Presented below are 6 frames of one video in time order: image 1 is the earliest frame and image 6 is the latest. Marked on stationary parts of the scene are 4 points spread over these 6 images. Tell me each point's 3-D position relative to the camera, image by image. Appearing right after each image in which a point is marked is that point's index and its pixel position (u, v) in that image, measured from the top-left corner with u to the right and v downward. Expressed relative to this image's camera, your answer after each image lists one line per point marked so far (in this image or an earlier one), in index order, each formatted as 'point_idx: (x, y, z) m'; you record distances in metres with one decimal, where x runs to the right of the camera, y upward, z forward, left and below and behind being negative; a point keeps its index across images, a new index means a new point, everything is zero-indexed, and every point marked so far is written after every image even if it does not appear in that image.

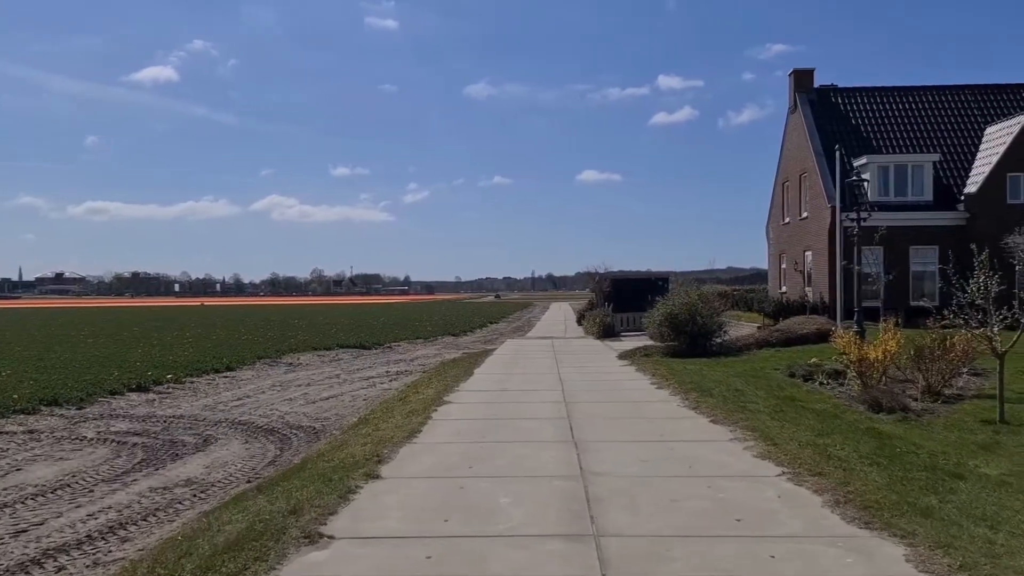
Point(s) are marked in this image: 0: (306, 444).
0: (-2.9, -2.2, +12.0) m
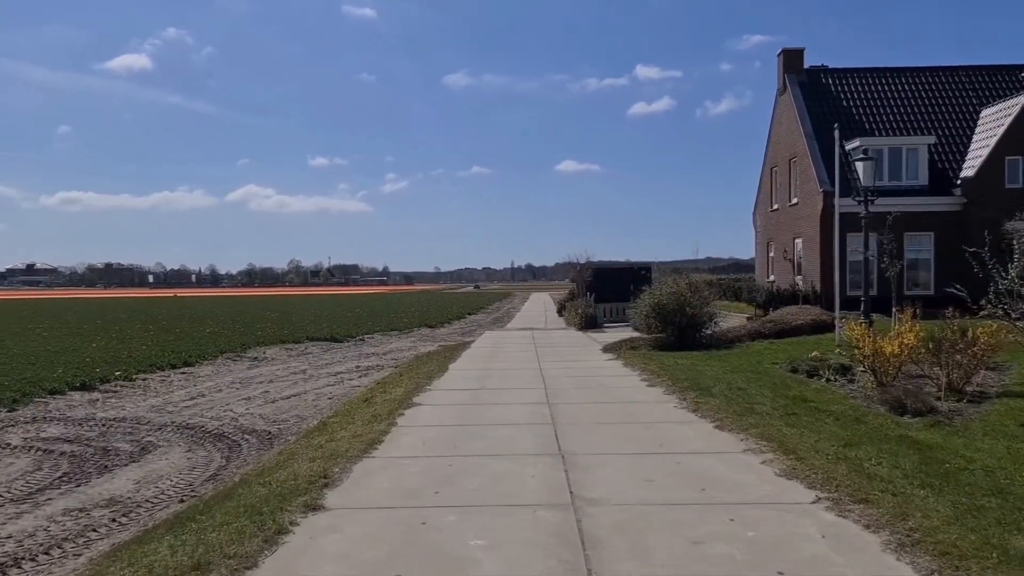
0: (-3.2, -2.0, +10.6) m
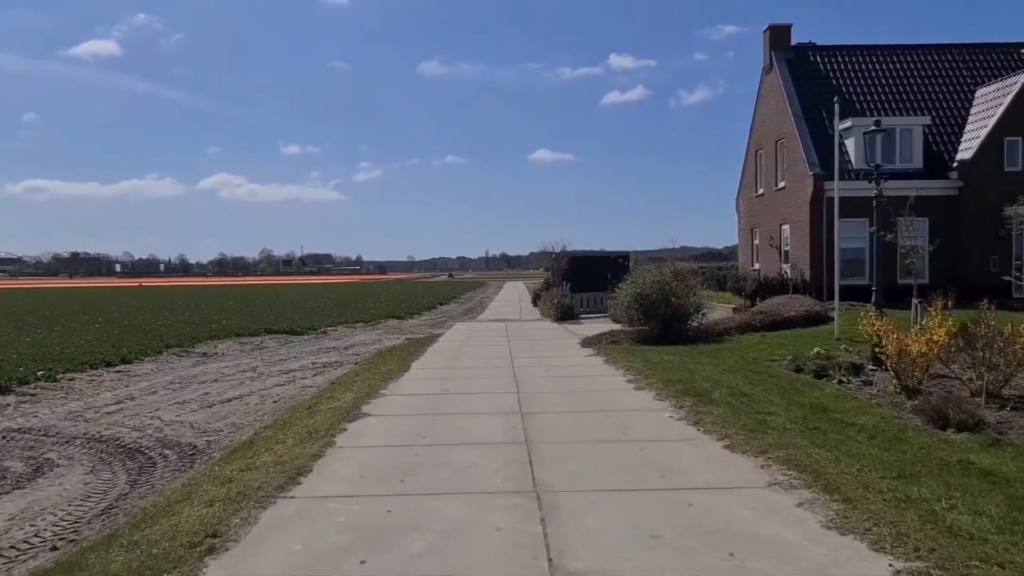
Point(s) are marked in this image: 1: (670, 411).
0: (-3.5, -1.9, +8.8) m
1: (+1.7, -1.3, +9.1) m
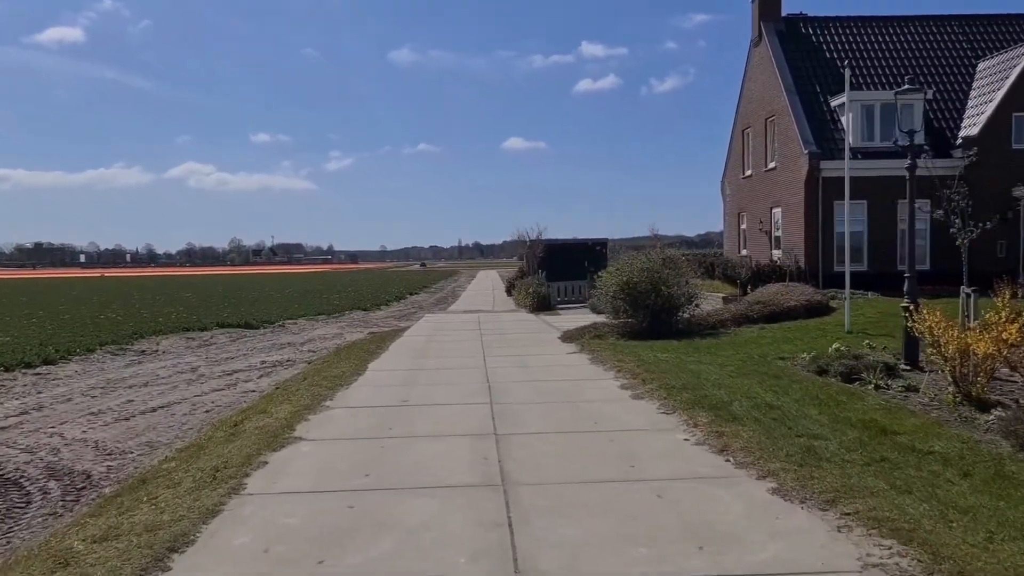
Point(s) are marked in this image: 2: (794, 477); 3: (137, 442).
0: (-3.7, -1.9, +6.8) m
1: (+1.4, -1.2, +7.2) m
2: (+1.8, -1.2, +5.5) m
3: (-4.4, -1.8, +10.1) m
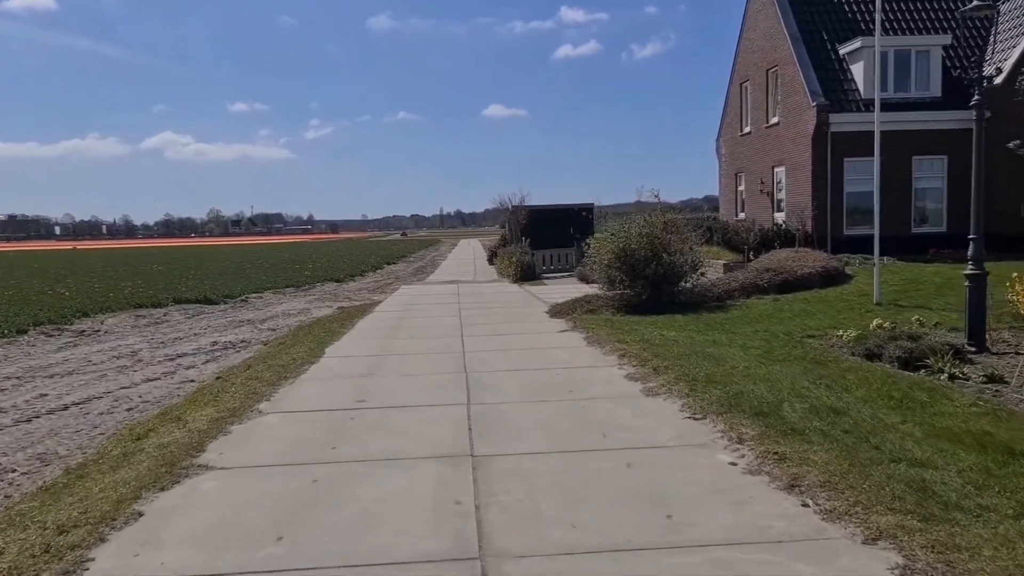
0: (-3.8, -1.7, +4.8) m
1: (+1.3, -1.0, +5.3) m
2: (+1.7, -1.1, +3.6) m
3: (-4.5, -1.6, +8.1) m
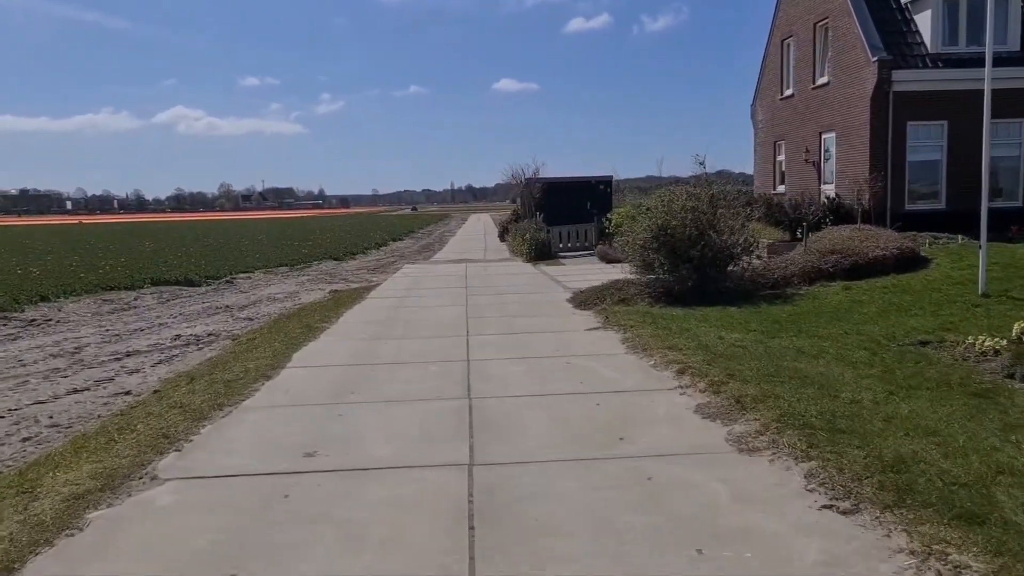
0: (-3.7, -1.8, +2.4) m
1: (+1.4, -1.1, +2.8) m
2: (+1.8, -1.2, +1.1) m
3: (-4.4, -1.5, +5.7) m
